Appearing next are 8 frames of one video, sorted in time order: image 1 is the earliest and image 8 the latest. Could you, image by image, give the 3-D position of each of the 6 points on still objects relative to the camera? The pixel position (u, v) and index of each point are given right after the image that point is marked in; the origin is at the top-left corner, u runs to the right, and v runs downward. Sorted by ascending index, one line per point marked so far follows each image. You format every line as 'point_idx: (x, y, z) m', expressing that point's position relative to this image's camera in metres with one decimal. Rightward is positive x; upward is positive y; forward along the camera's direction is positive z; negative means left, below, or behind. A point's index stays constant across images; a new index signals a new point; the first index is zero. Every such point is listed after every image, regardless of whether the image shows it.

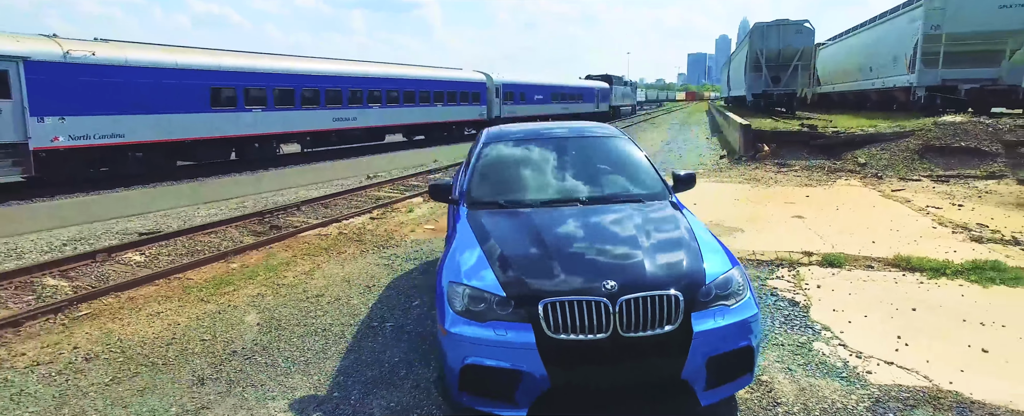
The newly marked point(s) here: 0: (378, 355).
0: (-0.7, -0.7, +2.7) m
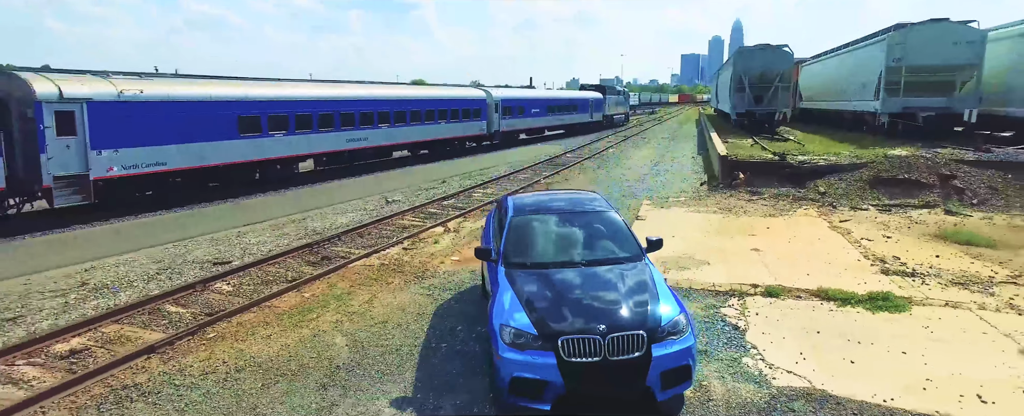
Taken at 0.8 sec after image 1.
0: (-0.5, -1.1, +3.9) m
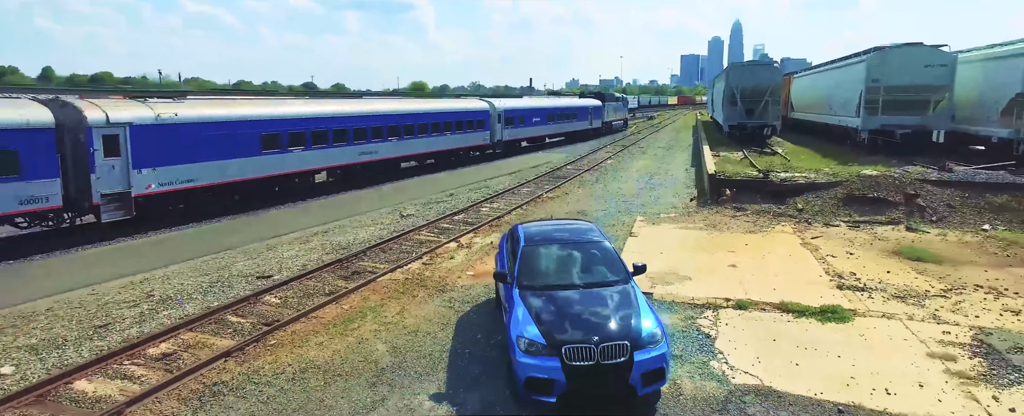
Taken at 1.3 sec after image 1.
0: (-0.4, -1.4, +4.8) m
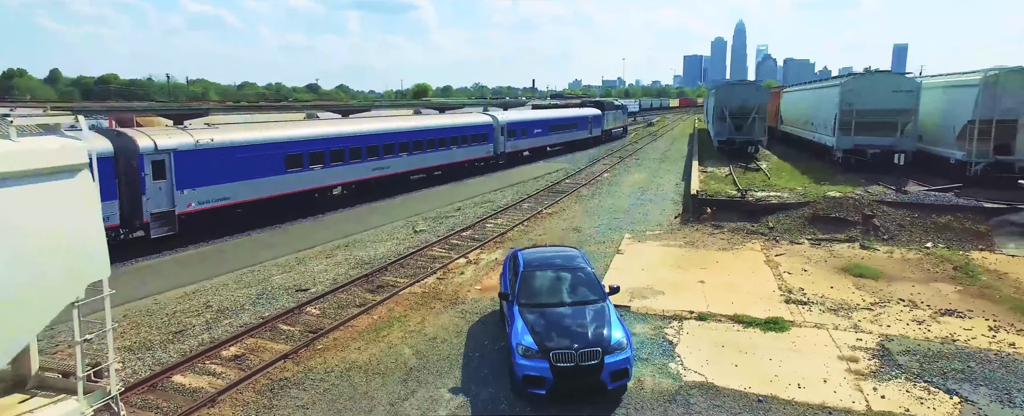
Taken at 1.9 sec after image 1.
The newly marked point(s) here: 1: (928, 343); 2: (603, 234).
0: (-0.4, -1.8, +6.1) m
1: (+4.6, -1.5, +6.2) m
2: (+1.9, -0.5, +11.5) m
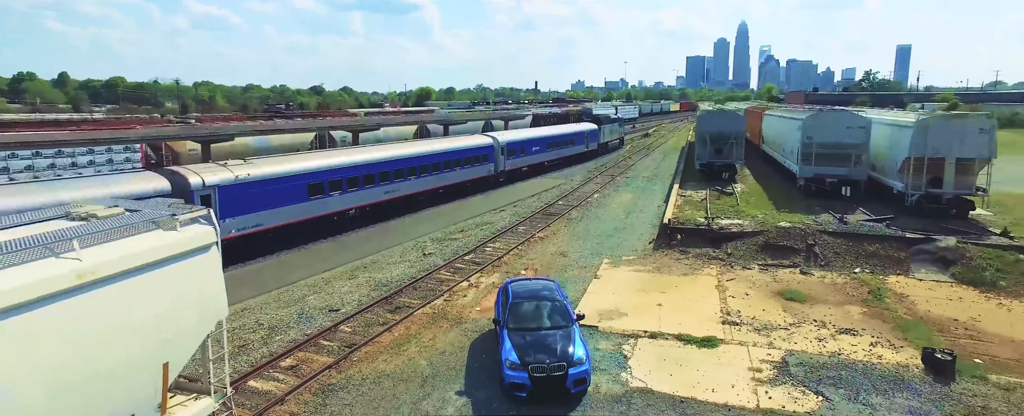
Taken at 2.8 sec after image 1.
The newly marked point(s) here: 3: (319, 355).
0: (-0.5, -2.5, +8.0) m
1: (+4.5, -2.2, +8.1) m
2: (+1.8, -1.2, +13.4) m
3: (-3.1, -2.4, +8.9) m
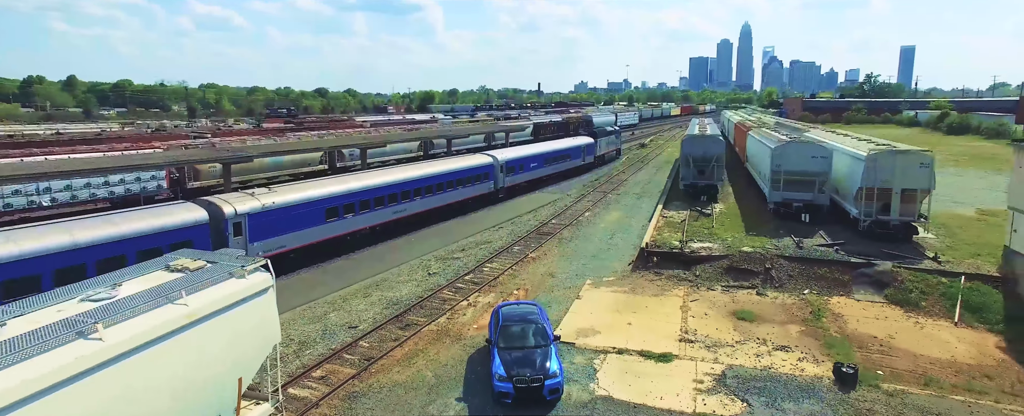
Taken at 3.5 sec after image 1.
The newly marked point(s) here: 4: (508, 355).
0: (-0.7, -3.2, +9.9) m
1: (+4.3, -2.9, +9.9) m
2: (+1.7, -2.0, +15.3) m
3: (-3.3, -3.1, +10.8) m
4: (-0.1, -2.6, +9.6) m
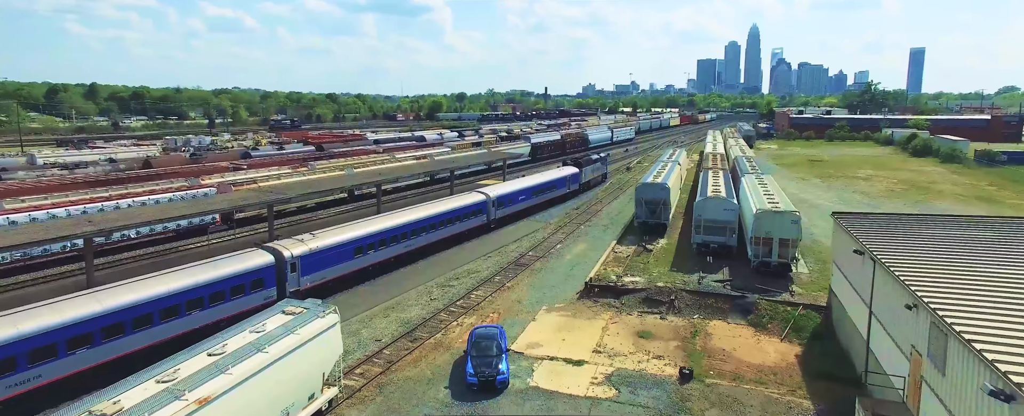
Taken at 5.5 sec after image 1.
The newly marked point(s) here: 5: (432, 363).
0: (-1.6, -4.9, +15.8) m
1: (+3.4, -4.7, +15.8) m
2: (+0.8, -3.7, +21.2) m
3: (-4.2, -4.8, +16.8) m
4: (-1.0, -4.3, +15.5) m
5: (-2.5, -4.8, +16.9) m
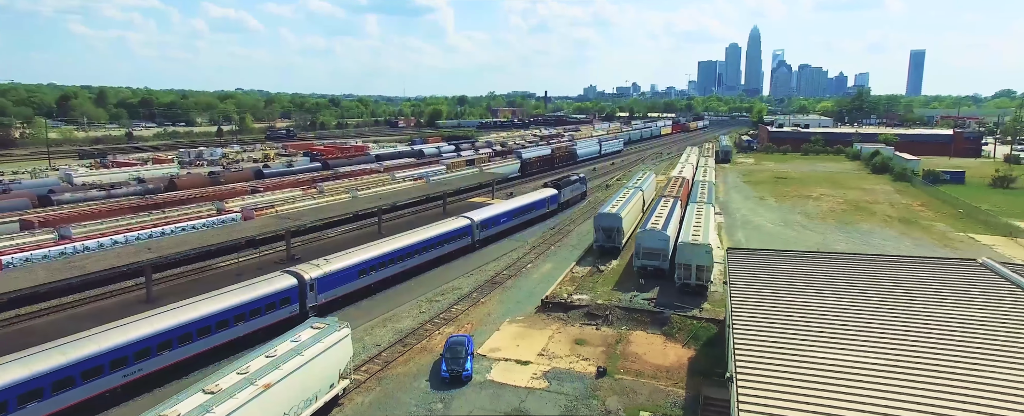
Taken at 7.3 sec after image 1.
0: (-3.1, -6.6, +21.6) m
1: (+2.0, -6.3, +21.6) m
2: (-0.6, -5.4, +27.0) m
3: (-5.6, -6.5, +22.6) m
4: (-2.4, -5.9, +21.3) m
5: (-3.9, -6.4, +22.7) m
